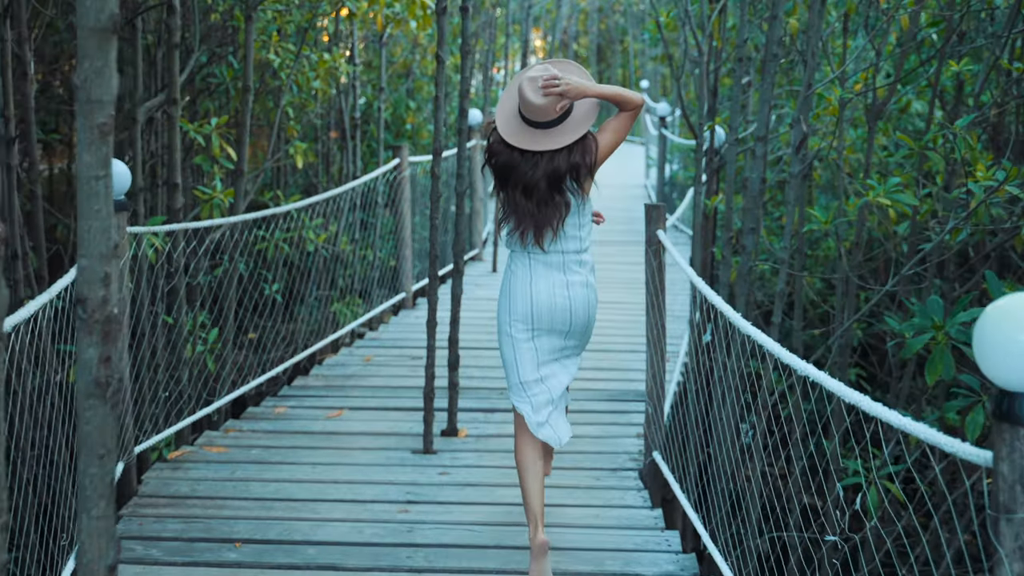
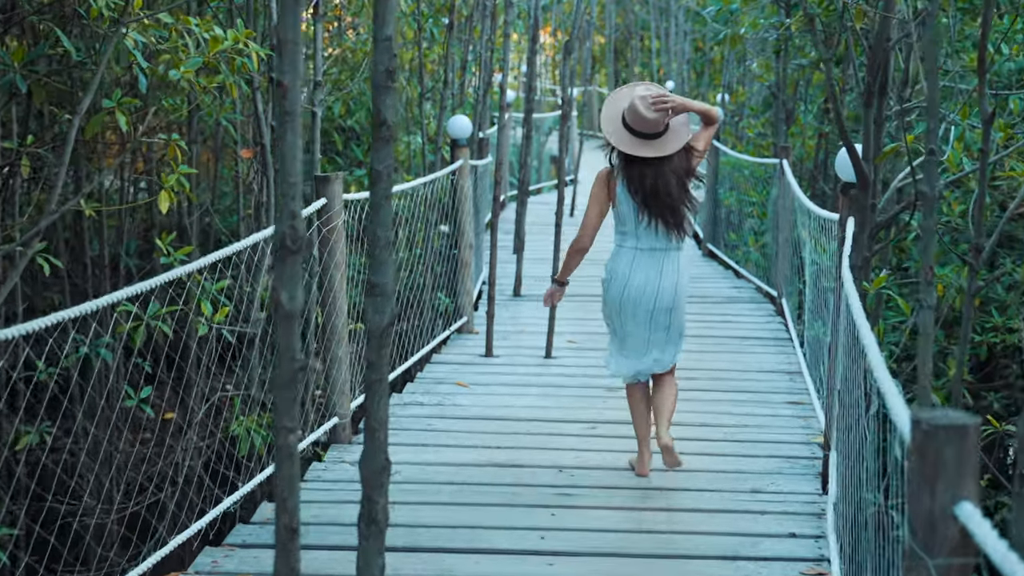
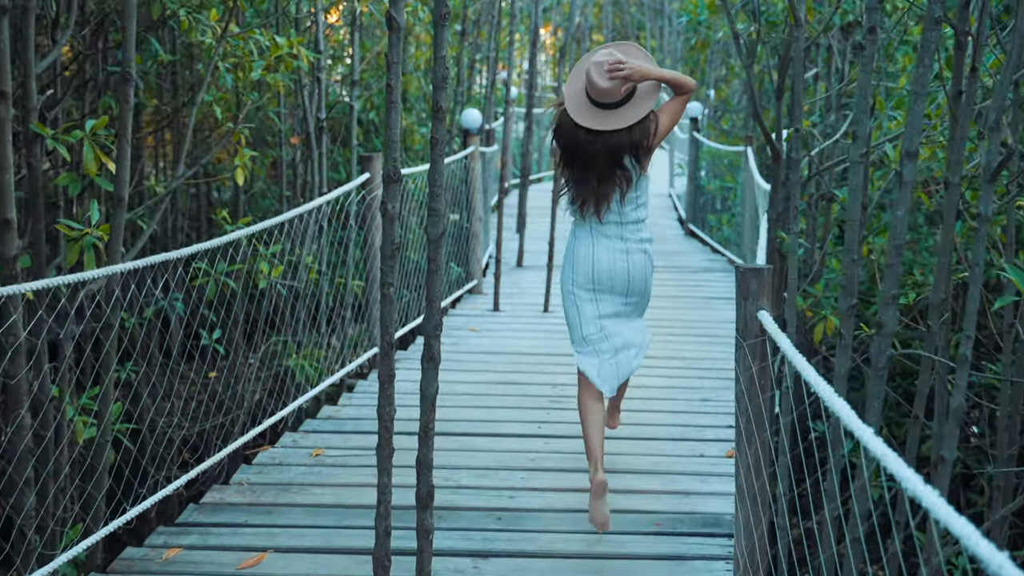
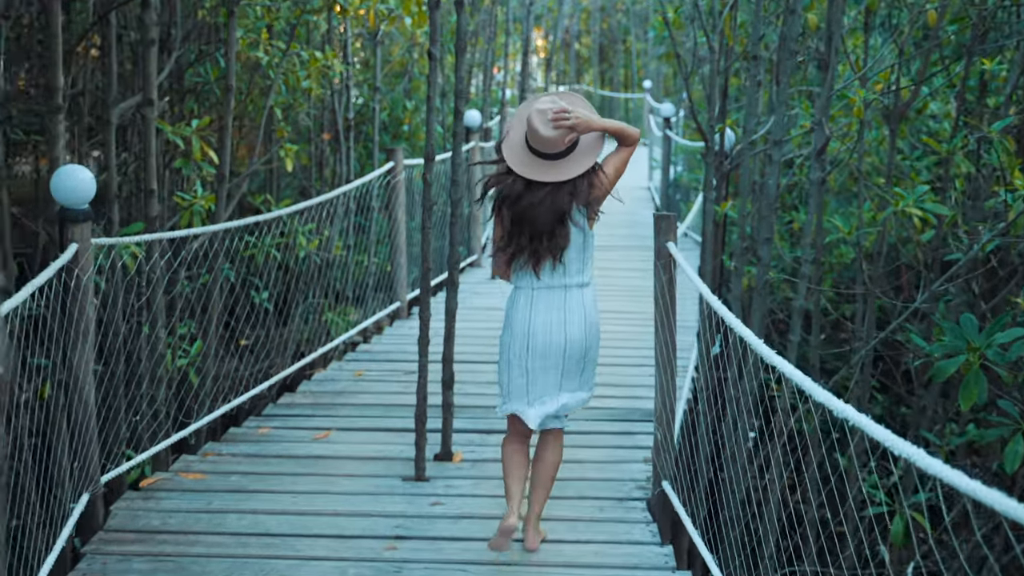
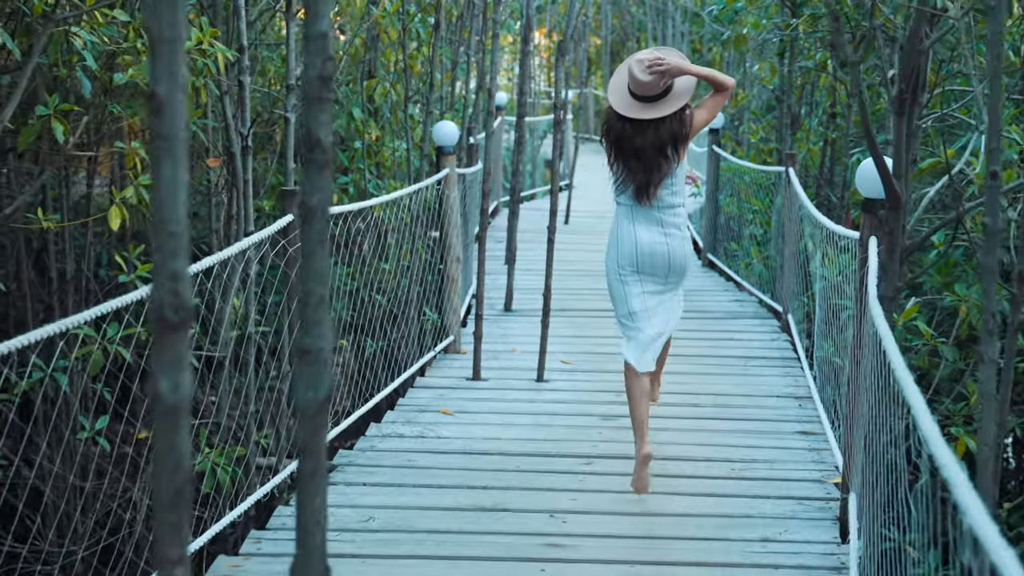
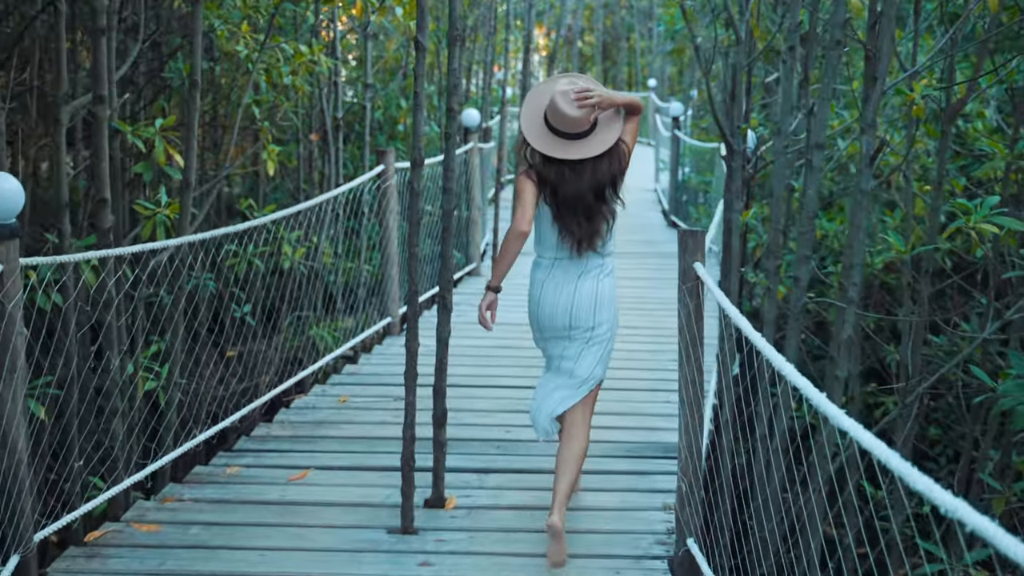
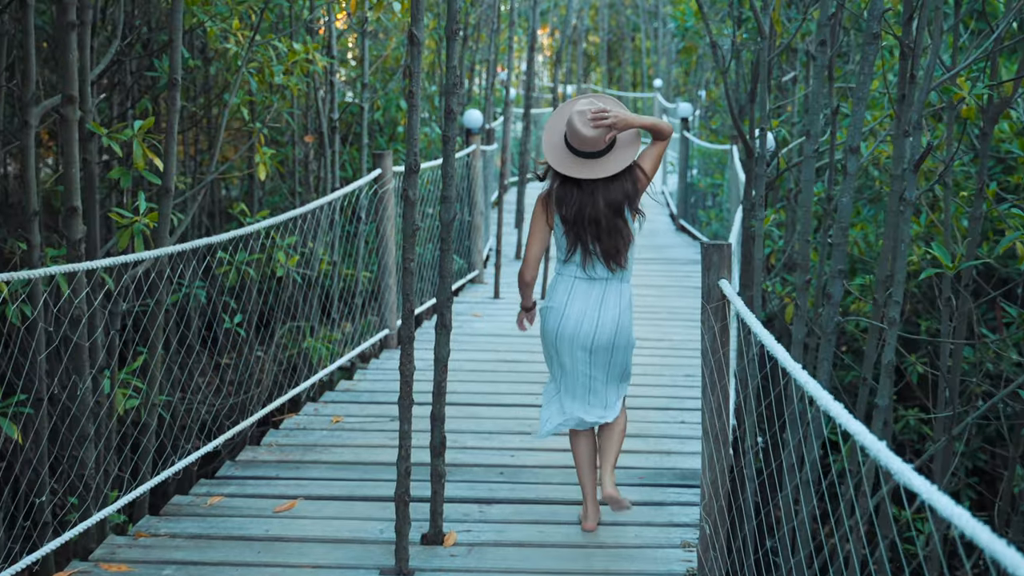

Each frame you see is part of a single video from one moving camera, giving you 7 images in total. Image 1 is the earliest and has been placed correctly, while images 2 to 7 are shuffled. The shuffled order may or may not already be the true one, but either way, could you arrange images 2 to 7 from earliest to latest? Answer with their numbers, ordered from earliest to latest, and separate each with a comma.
4, 6, 7, 3, 2, 5
